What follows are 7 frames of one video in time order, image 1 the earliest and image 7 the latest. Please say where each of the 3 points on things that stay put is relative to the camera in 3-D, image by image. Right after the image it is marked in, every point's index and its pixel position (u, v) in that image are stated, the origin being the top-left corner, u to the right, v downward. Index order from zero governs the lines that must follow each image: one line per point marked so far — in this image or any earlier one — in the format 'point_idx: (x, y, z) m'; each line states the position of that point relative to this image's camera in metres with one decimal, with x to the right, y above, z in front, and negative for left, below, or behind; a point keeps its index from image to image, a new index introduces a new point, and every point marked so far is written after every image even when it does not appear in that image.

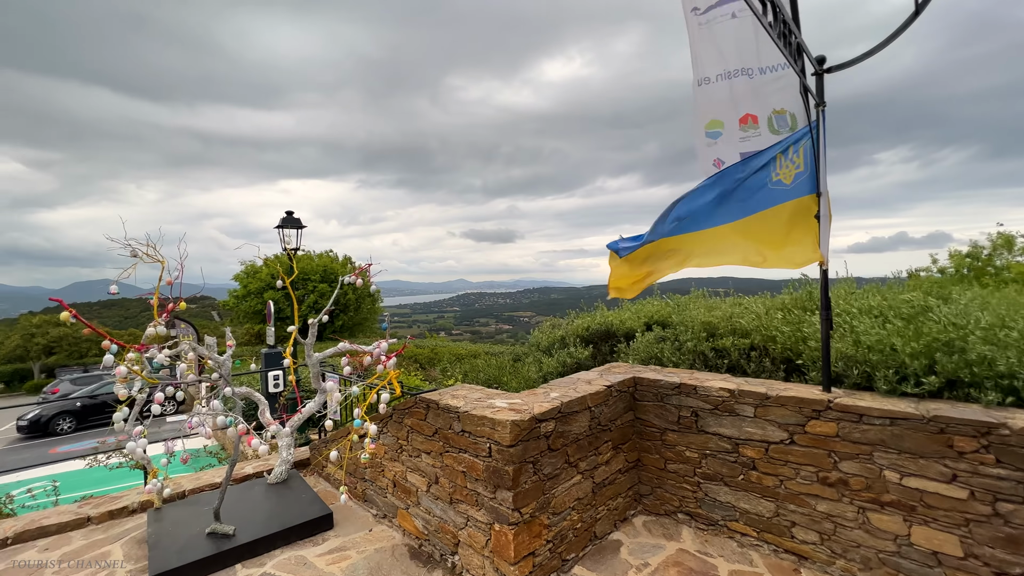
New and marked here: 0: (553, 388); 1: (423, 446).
0: (+0.3, -0.7, +3.0) m
1: (-0.6, -1.1, +3.0) m
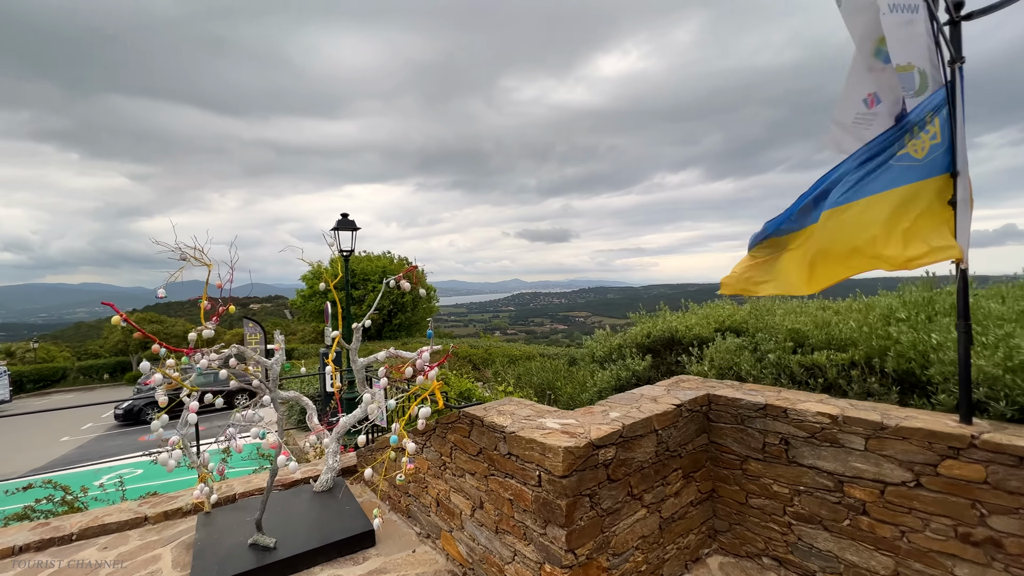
0: (+0.6, -0.7, +2.6) m
1: (-0.3, -1.1, +2.7) m
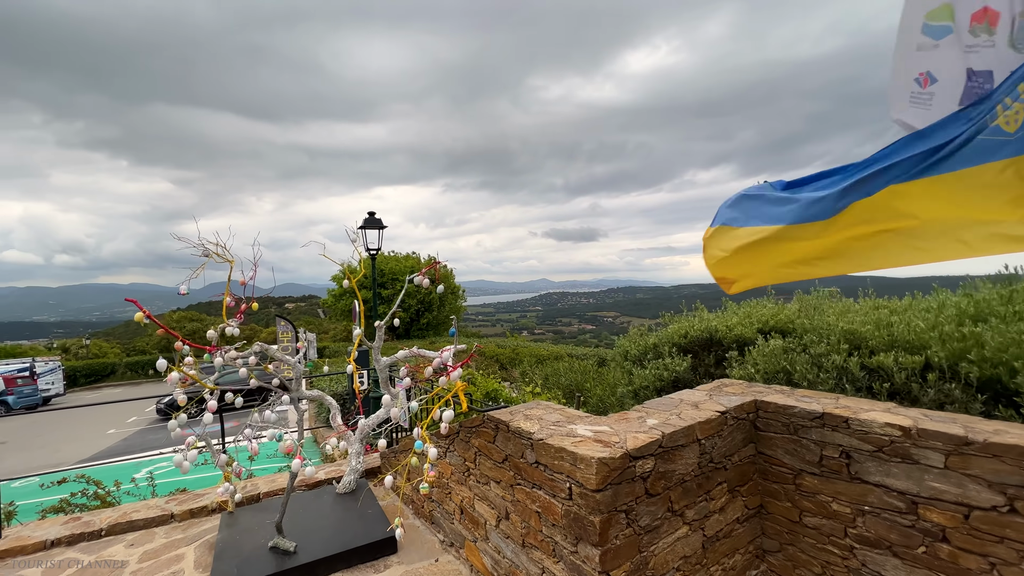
0: (+0.7, -0.7, +2.4) m
1: (-0.1, -1.1, +2.5) m
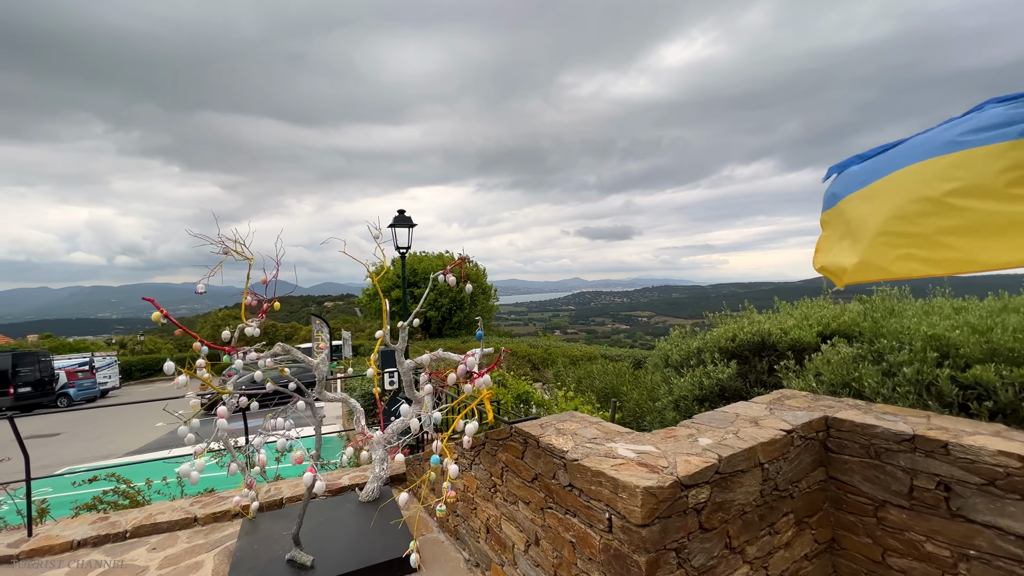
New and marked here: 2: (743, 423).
0: (+0.9, -0.7, +2.1) m
1: (0.0, -1.0, +2.3) m
2: (+1.1, -0.7, +2.2) m
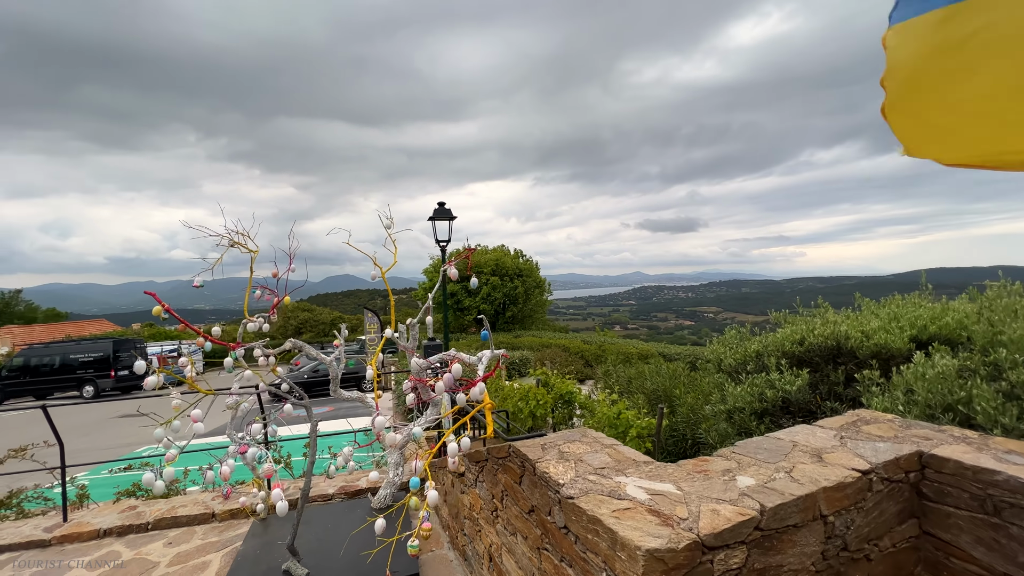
0: (+0.8, -0.6, +1.6) m
1: (0.0, -1.0, +1.9) m
2: (+1.1, -0.6, +1.7) m
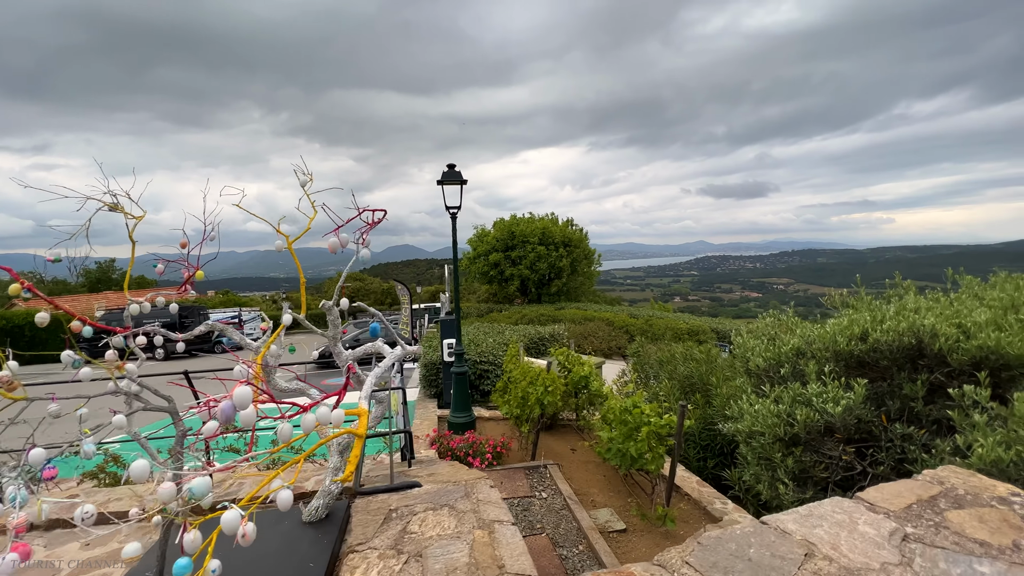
0: (+0.3, -0.6, +0.9) m
1: (-0.4, -1.0, +1.3) m
2: (+0.6, -0.6, +0.9) m
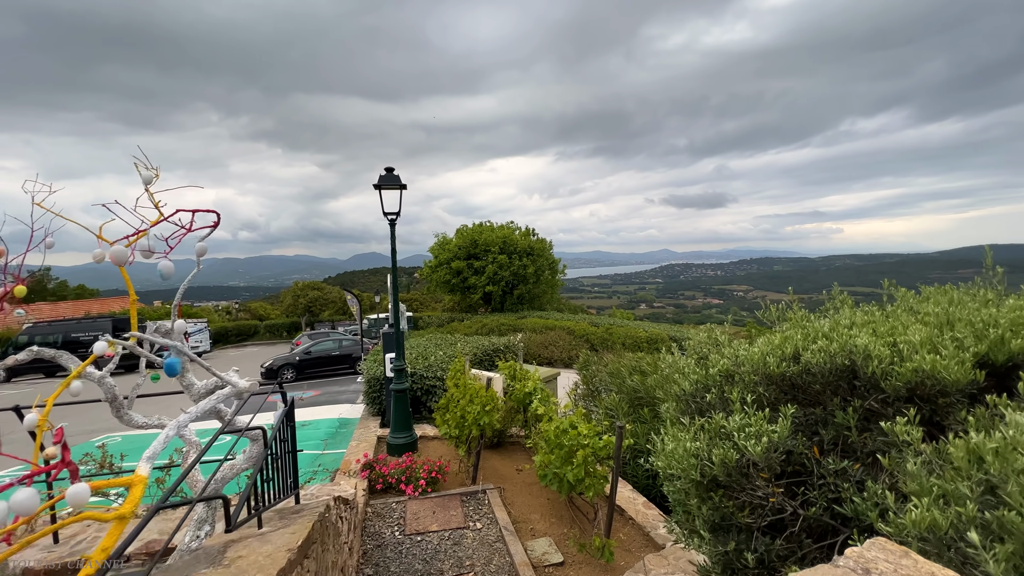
0: (-0.1, -0.7, +0.5) m
1: (-0.9, -1.0, +0.9) m
2: (+0.2, -0.7, +0.5) m
